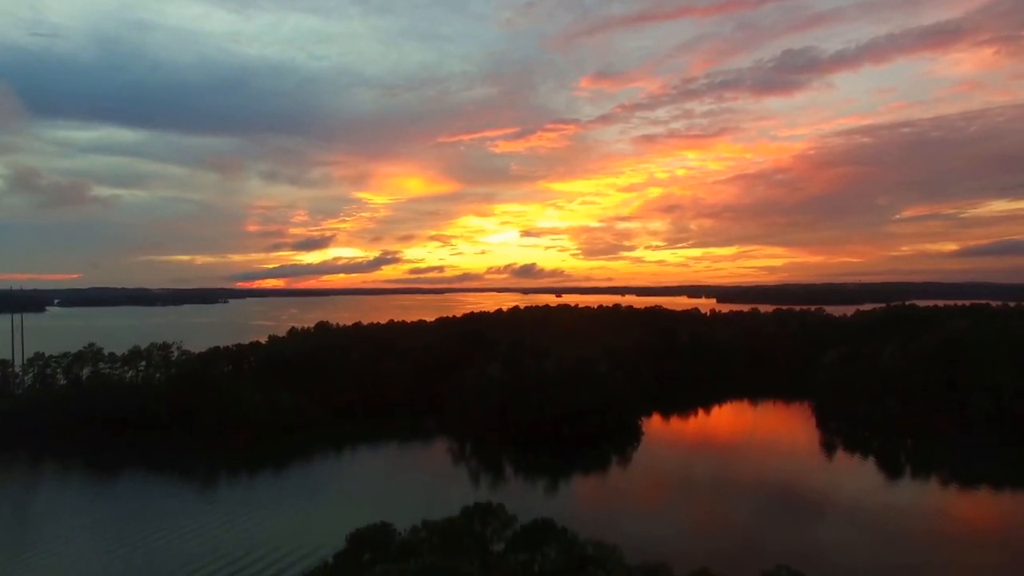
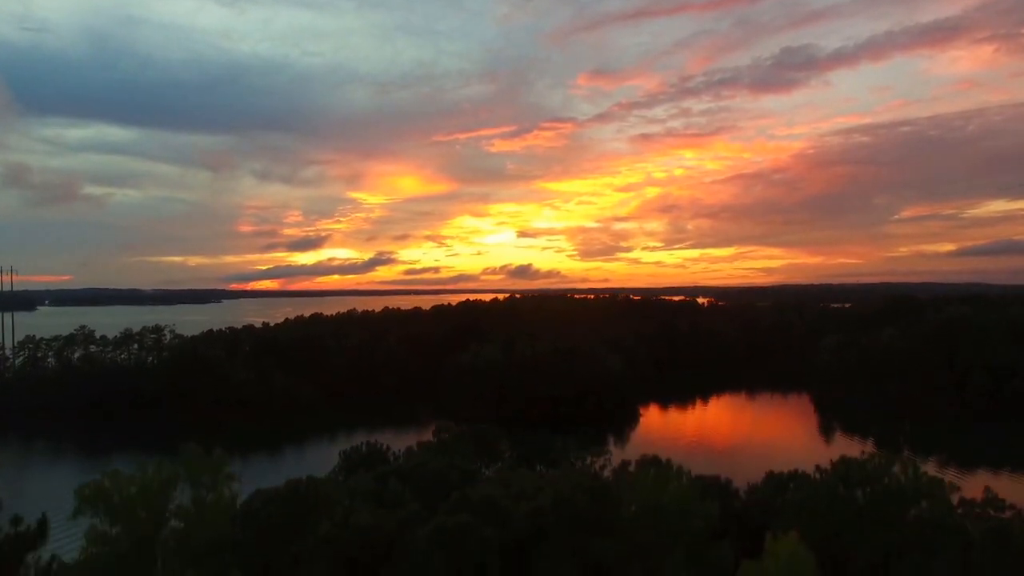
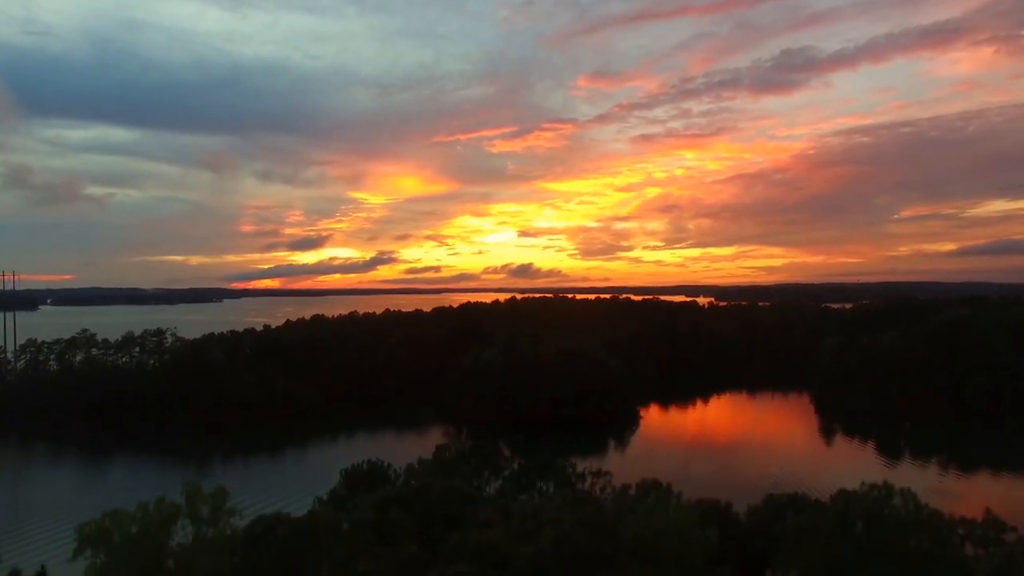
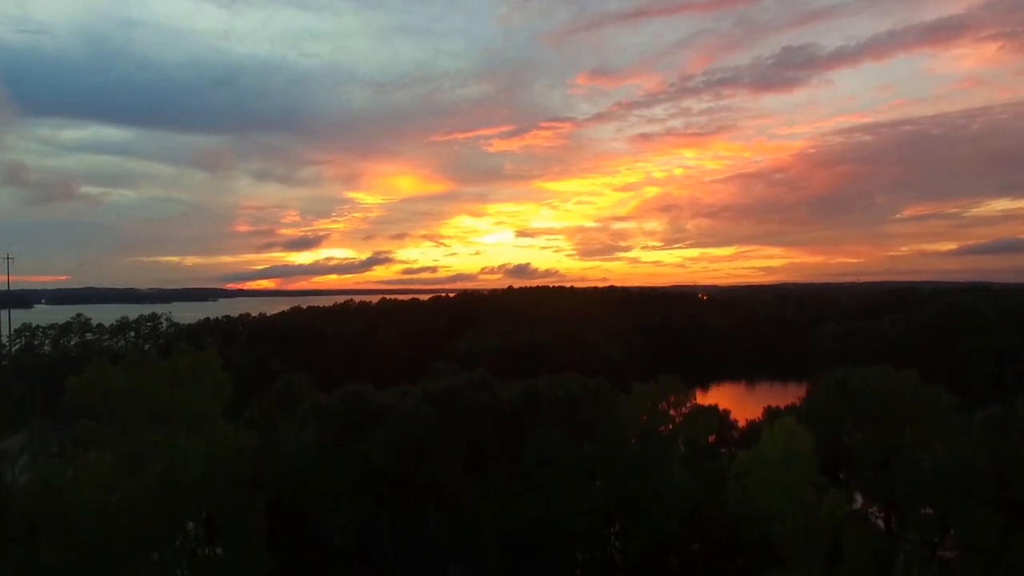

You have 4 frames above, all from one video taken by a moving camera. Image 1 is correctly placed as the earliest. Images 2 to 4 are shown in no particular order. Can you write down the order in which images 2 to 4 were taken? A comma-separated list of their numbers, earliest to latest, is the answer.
3, 2, 4
